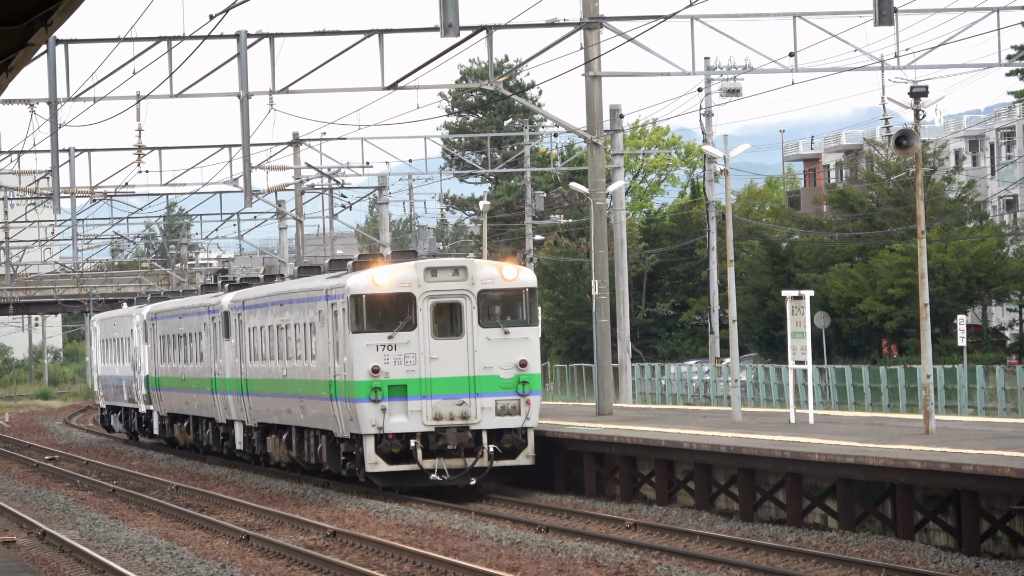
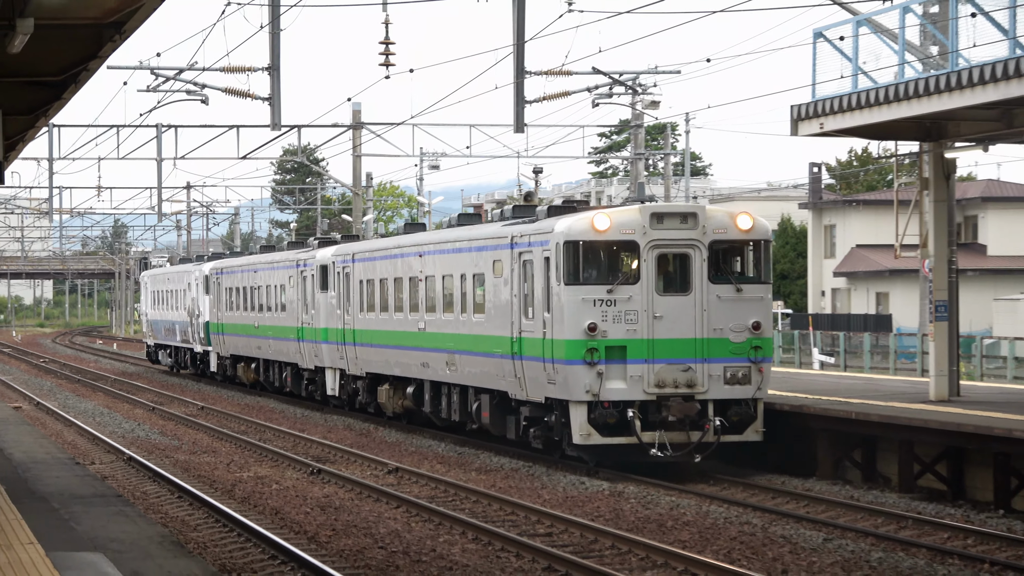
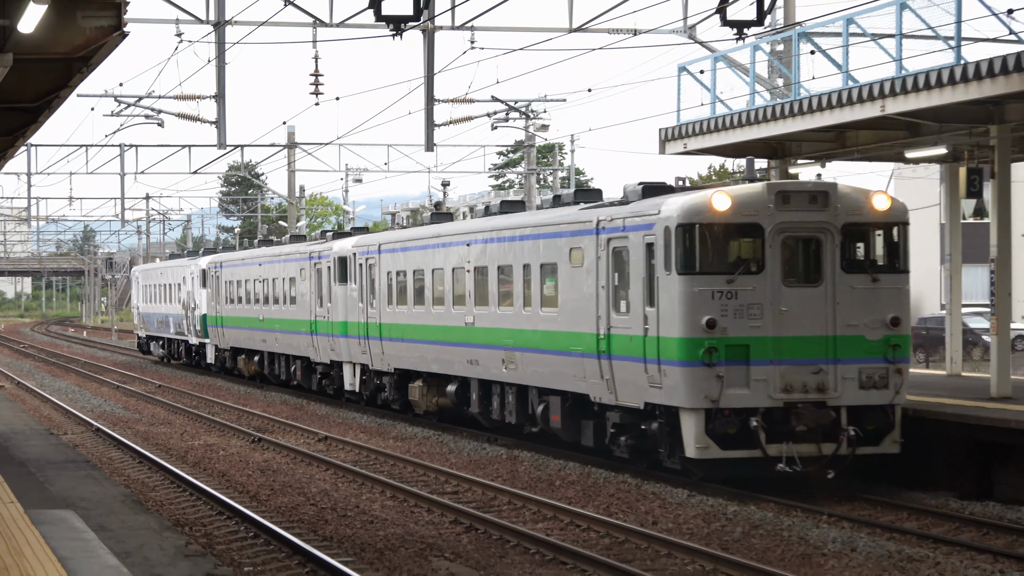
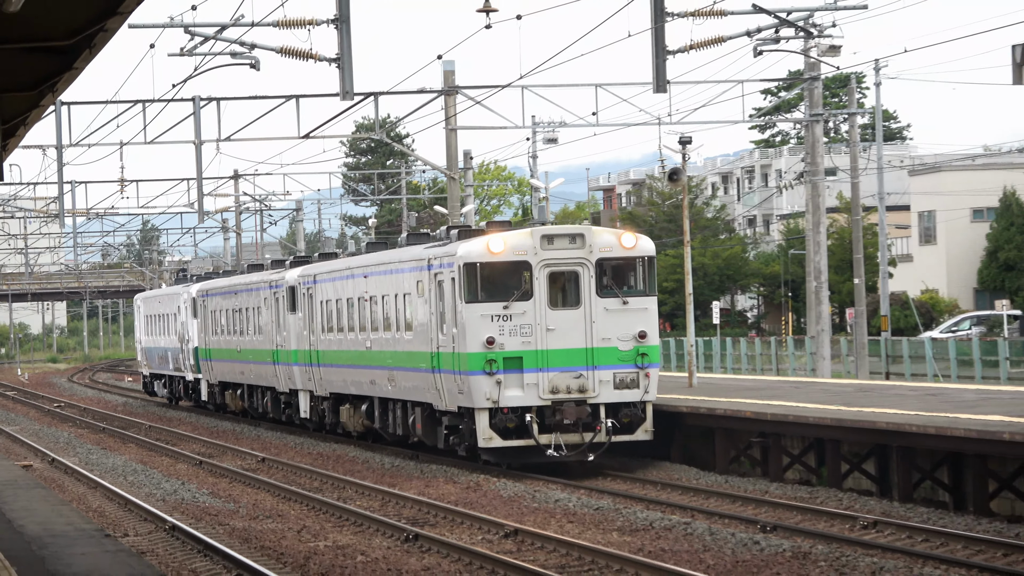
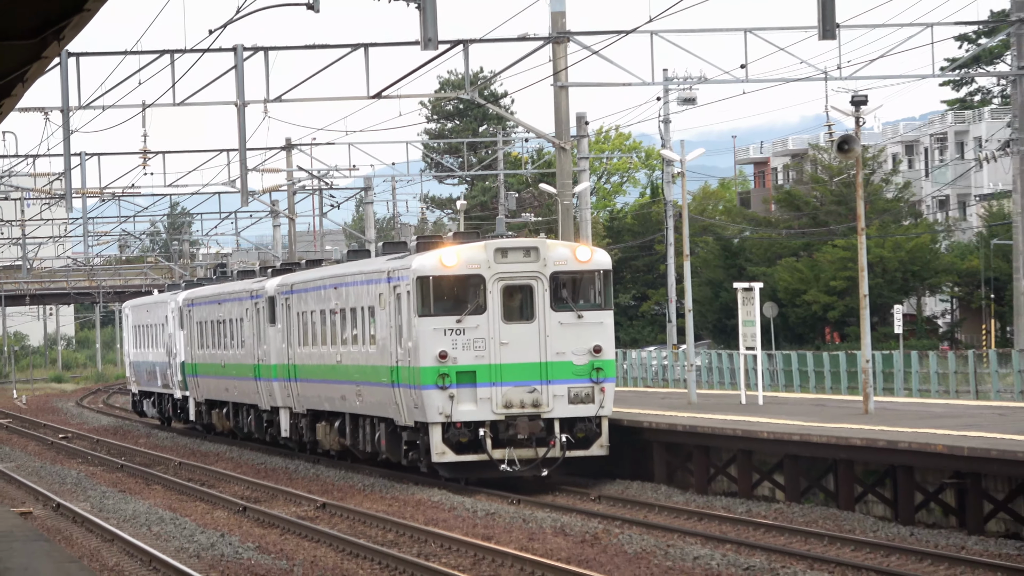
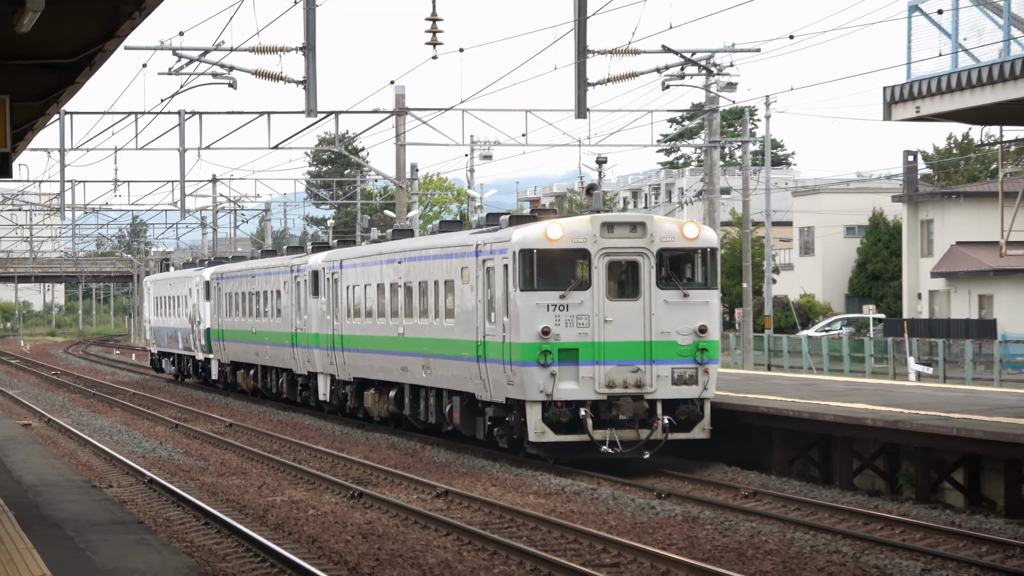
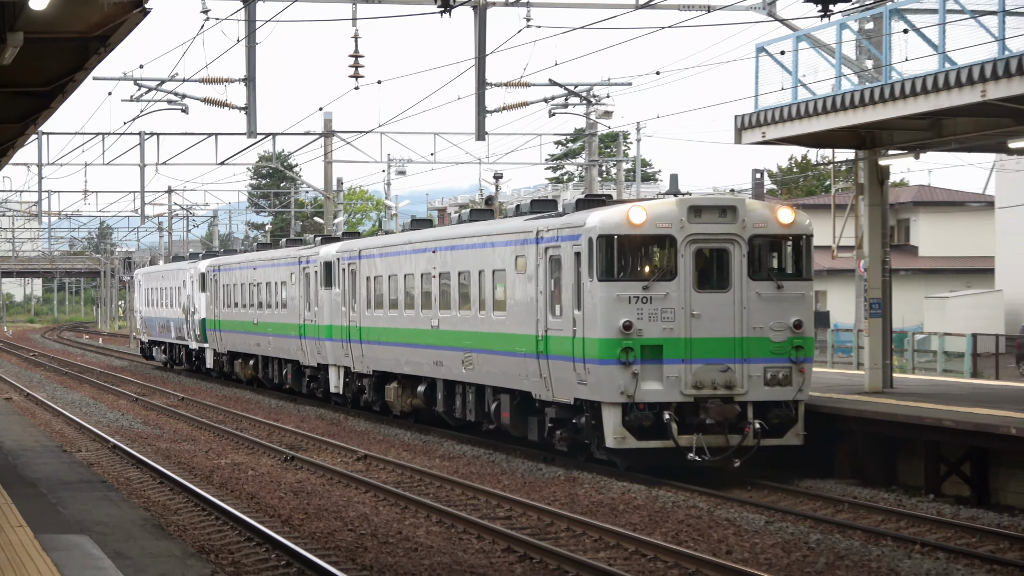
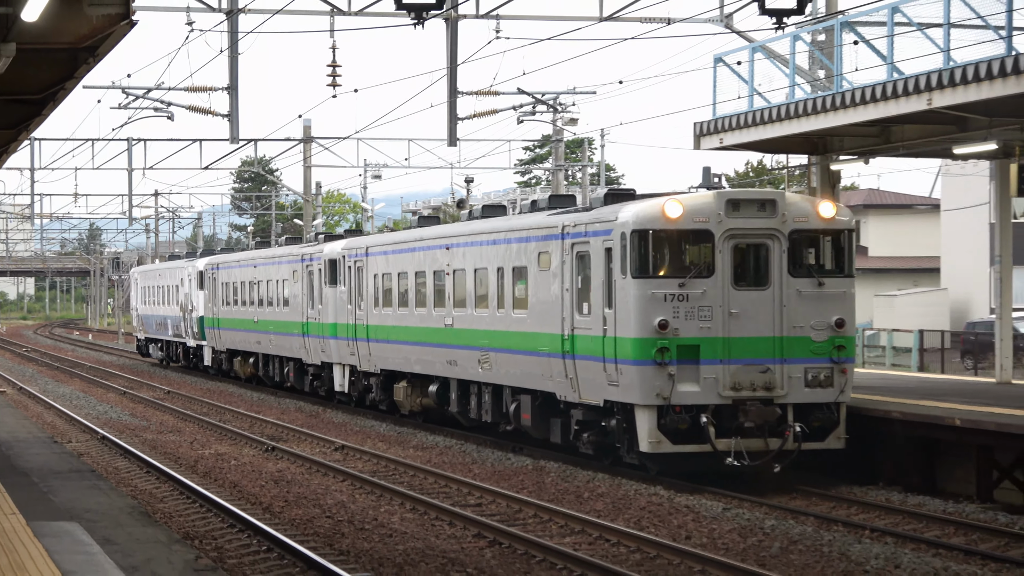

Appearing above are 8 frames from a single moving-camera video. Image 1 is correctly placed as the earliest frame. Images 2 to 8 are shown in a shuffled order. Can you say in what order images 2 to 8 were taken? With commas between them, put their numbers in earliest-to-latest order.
5, 4, 6, 2, 7, 8, 3
